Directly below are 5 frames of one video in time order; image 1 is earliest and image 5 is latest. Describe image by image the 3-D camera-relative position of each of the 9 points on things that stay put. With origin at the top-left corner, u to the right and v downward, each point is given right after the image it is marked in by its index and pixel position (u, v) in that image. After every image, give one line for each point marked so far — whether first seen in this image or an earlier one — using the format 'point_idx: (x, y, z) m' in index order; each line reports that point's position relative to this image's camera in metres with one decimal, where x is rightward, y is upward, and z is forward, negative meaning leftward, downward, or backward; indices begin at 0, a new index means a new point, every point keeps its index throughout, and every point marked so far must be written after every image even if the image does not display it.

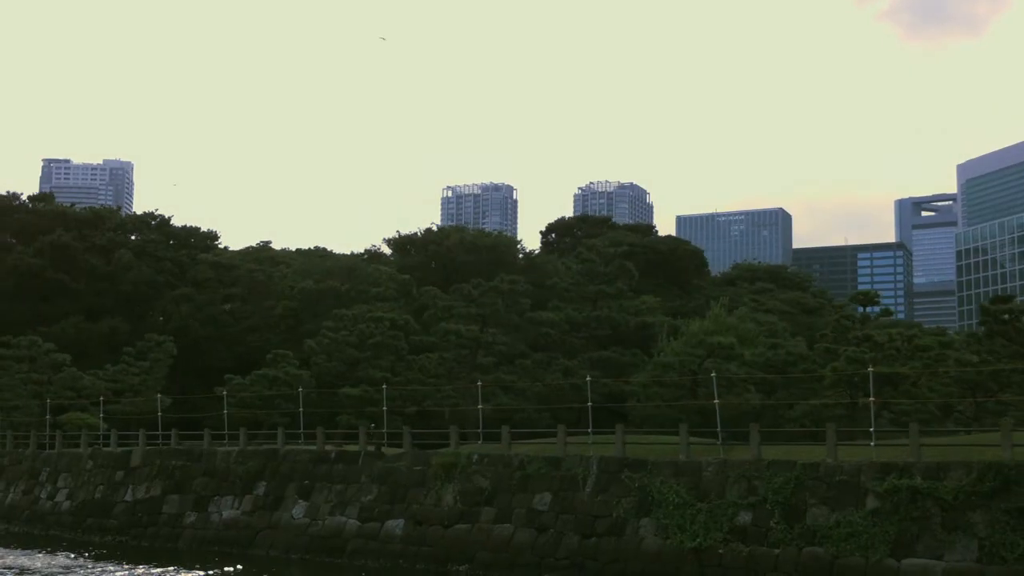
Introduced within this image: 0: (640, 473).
0: (+2.1, -3.0, +18.8) m
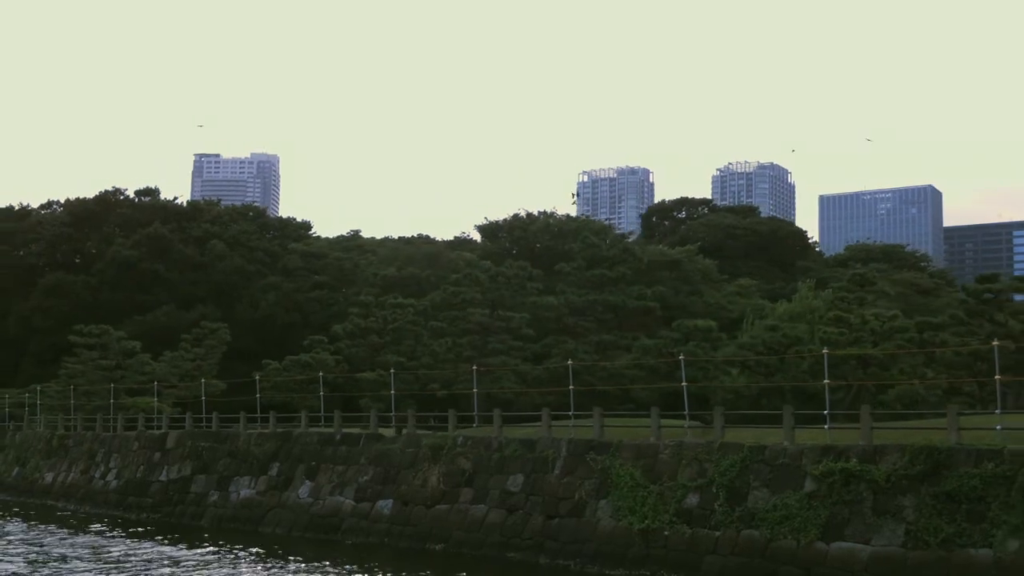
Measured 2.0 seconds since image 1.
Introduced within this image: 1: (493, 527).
0: (+1.5, -2.7, +19.0) m
1: (-0.3, -4.1, +20.0) m
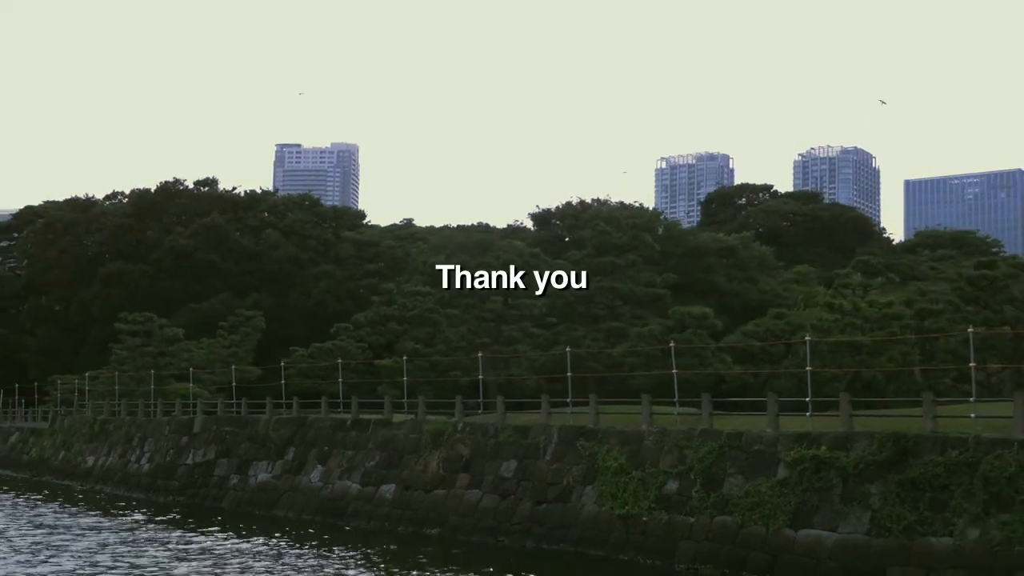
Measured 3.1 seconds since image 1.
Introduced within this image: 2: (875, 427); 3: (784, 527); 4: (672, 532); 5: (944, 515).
0: (+1.3, -2.5, +19.1) m
1: (-0.5, -3.8, +20.2) m
2: (+5.0, -1.9, +16.1) m
3: (+3.6, -3.2, +15.7) m
4: (+2.3, -3.5, +17.0) m
5: (+5.2, -2.8, +14.2) m
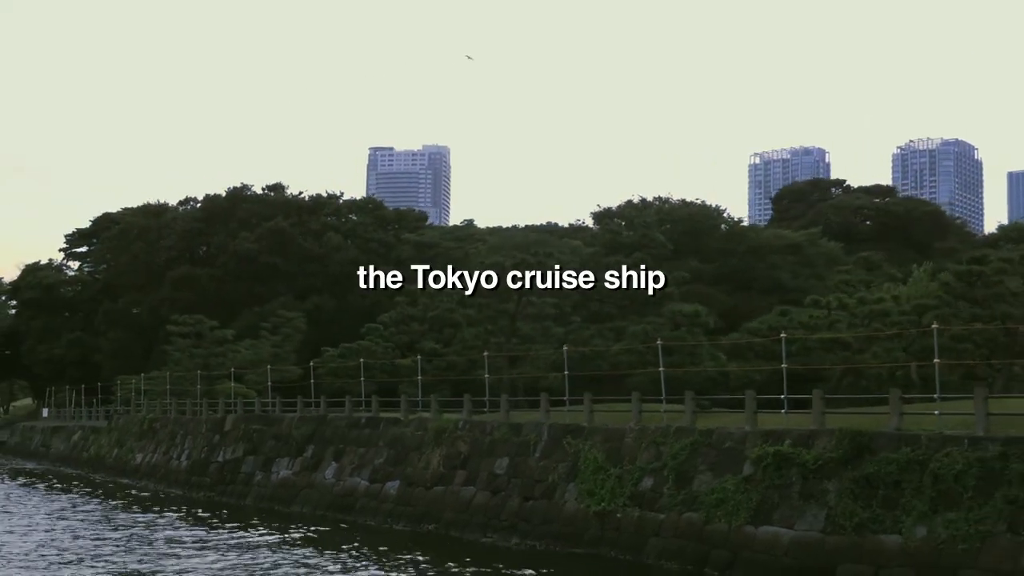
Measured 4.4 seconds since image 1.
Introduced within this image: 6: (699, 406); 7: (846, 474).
0: (+1.1, -2.5, +19.3) m
1: (-0.6, -3.8, +20.6) m
2: (+4.5, -1.9, +16.0) m
3: (+3.1, -3.1, +15.7) m
4: (+1.9, -3.5, +17.1) m
5: (+4.6, -2.7, +14.1) m
6: (+2.8, -1.8, +17.5) m
7: (+4.2, -2.3, +14.9) m
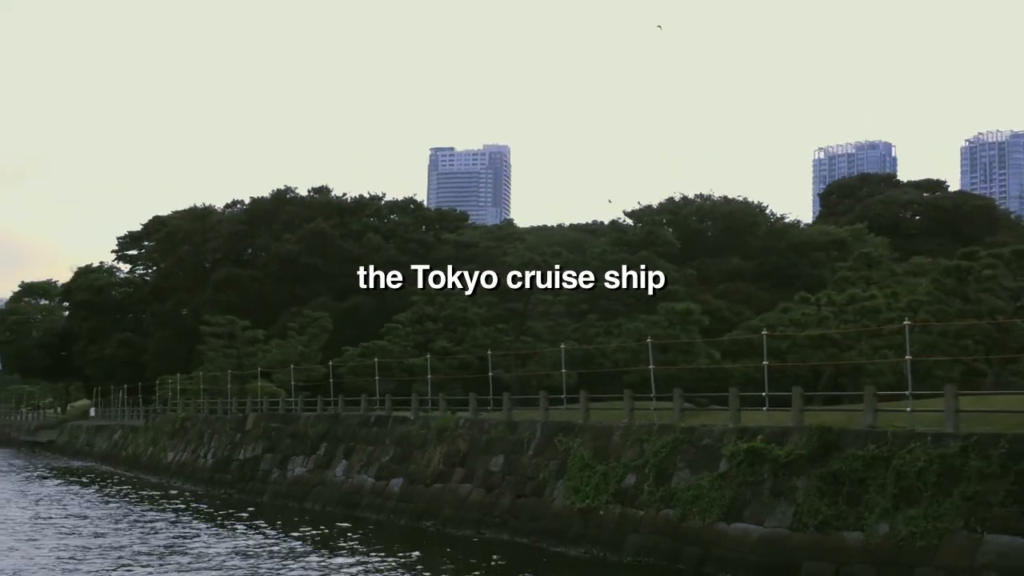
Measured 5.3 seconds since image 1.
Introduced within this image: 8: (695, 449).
0: (+0.9, -2.5, +19.4) m
1: (-0.7, -3.8, +20.8) m
2: (+4.1, -1.8, +16.0) m
3: (+2.8, -3.1, +15.8) m
4: (+1.7, -3.5, +17.3) m
5: (+4.1, -2.7, +14.1) m
6: (+2.5, -1.7, +17.6) m
7: (+3.8, -2.3, +14.9) m
8: (+2.6, -2.3, +16.9) m
